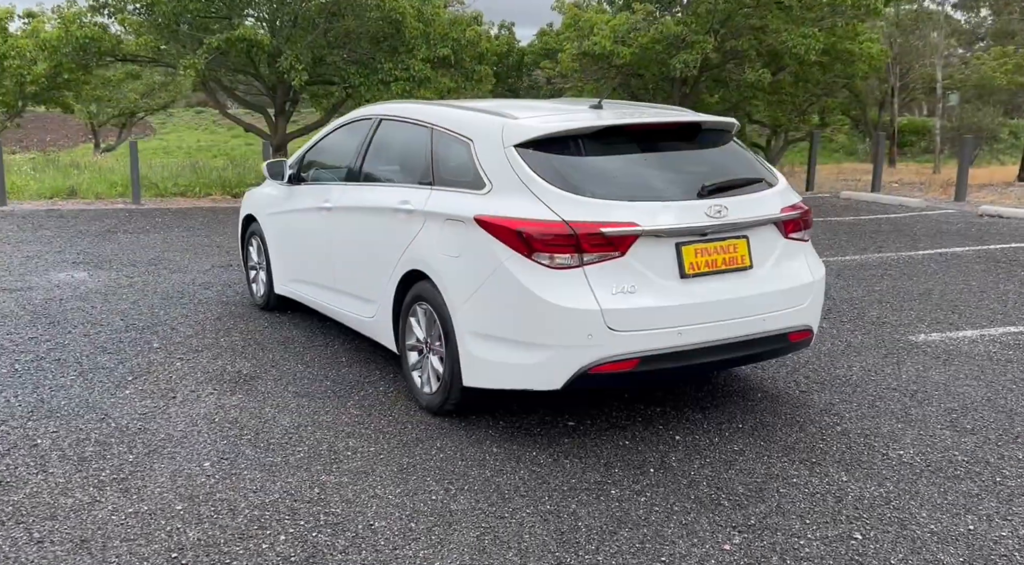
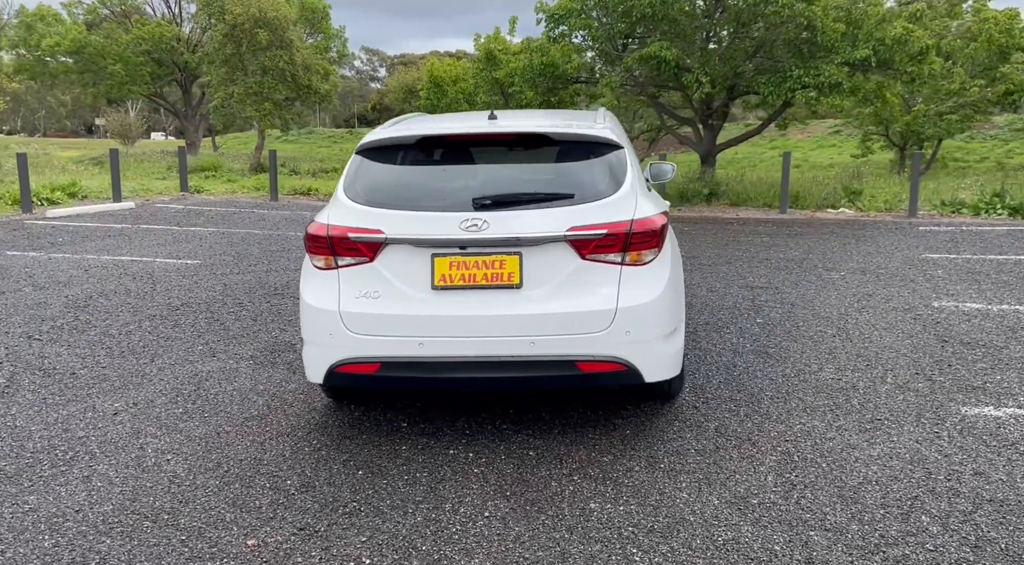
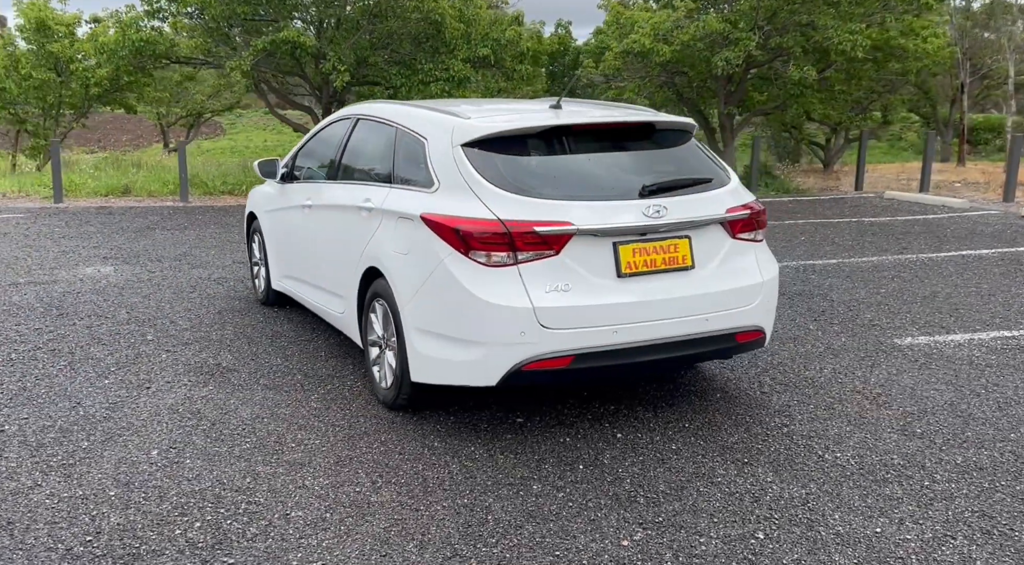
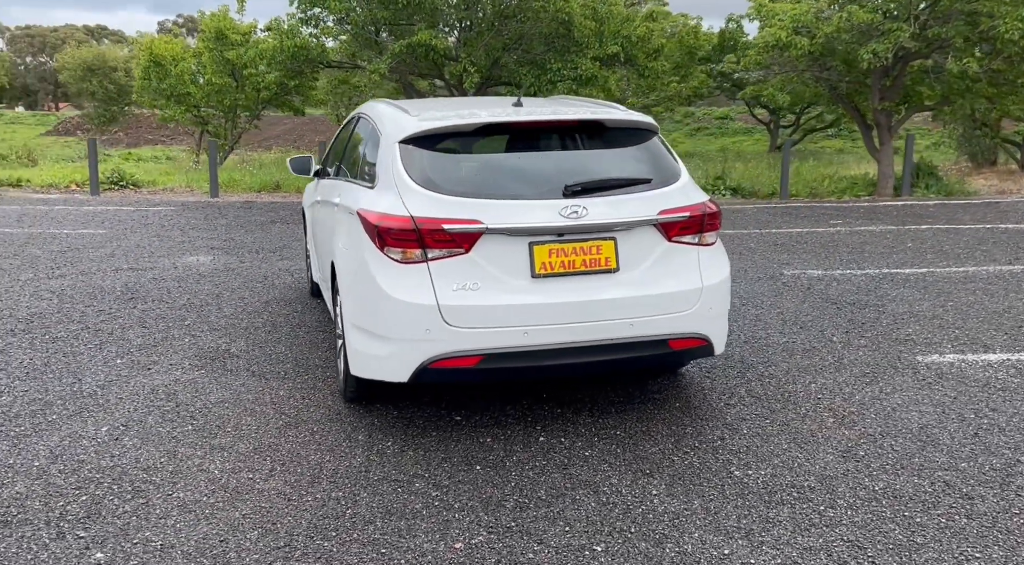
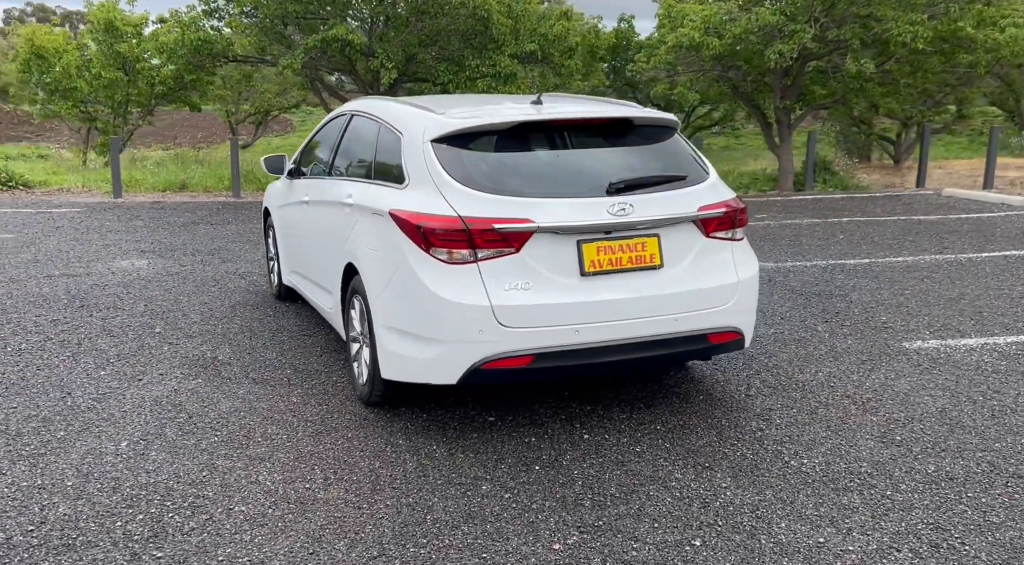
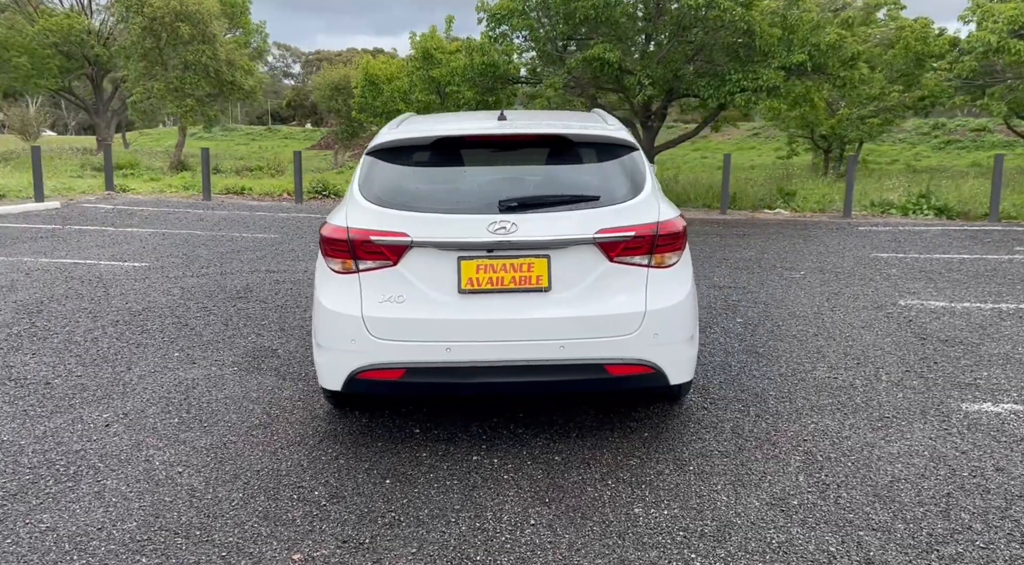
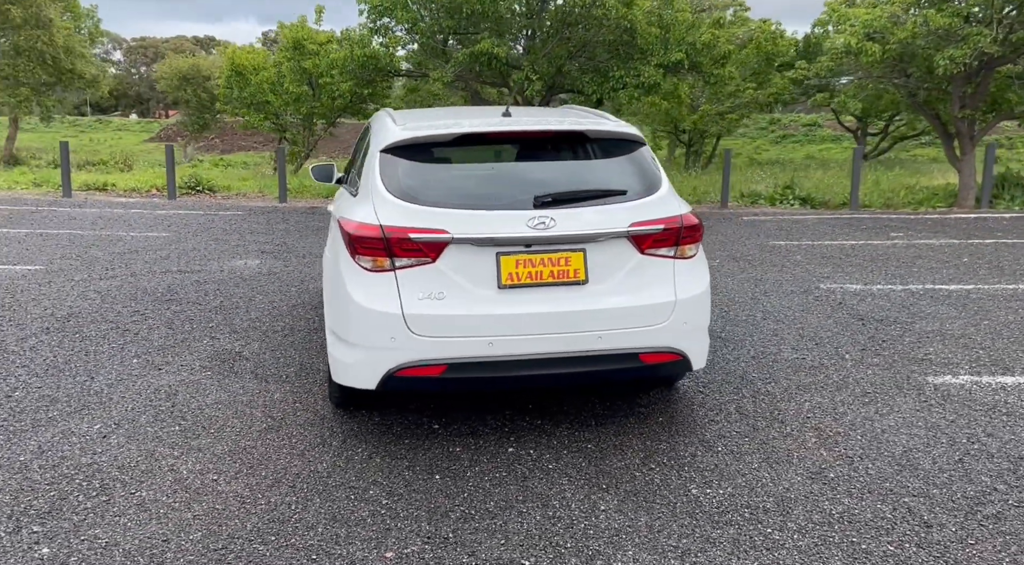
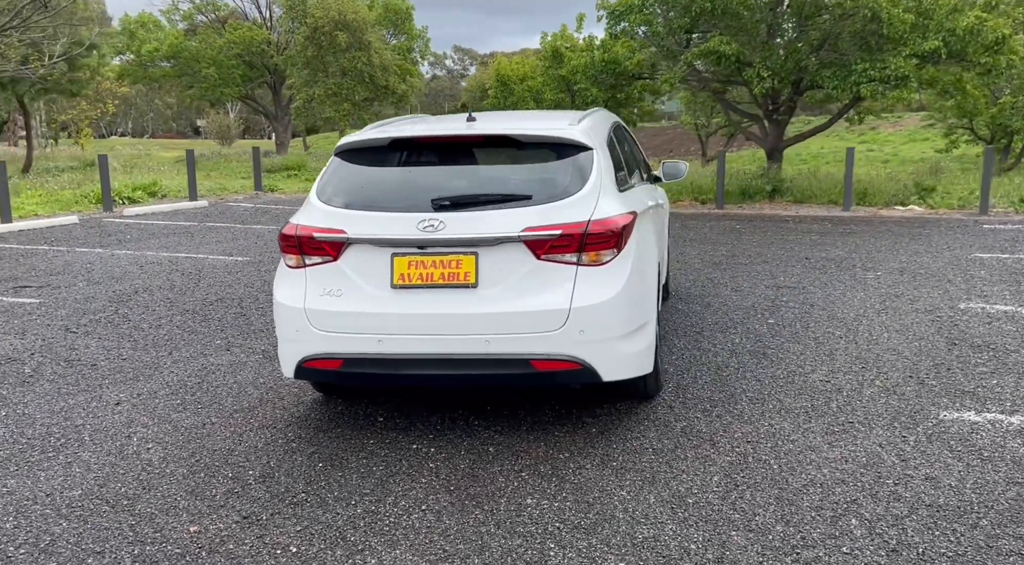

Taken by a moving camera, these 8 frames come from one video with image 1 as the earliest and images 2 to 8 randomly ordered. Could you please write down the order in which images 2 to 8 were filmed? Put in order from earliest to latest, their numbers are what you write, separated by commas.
3, 5, 4, 7, 6, 2, 8
